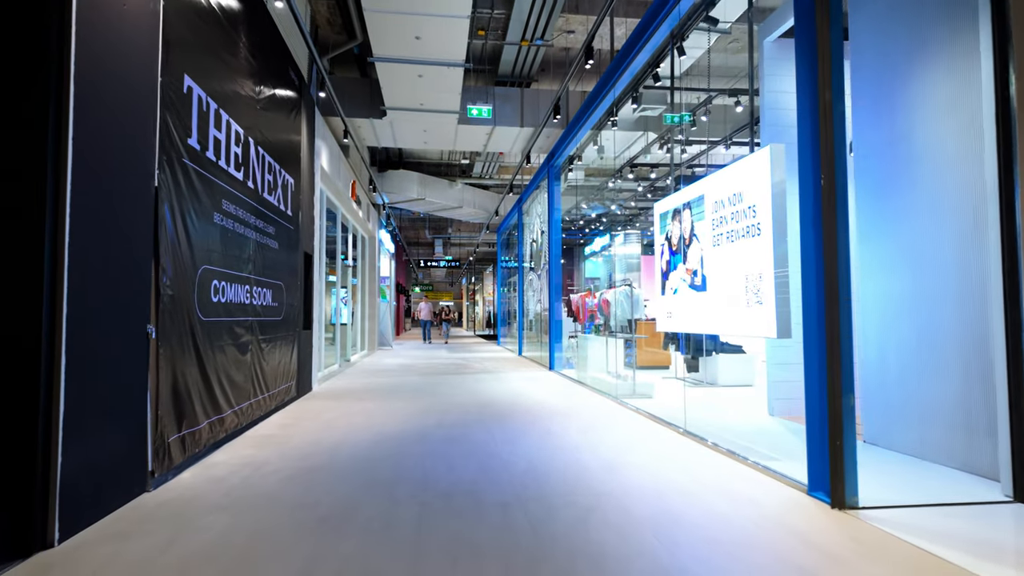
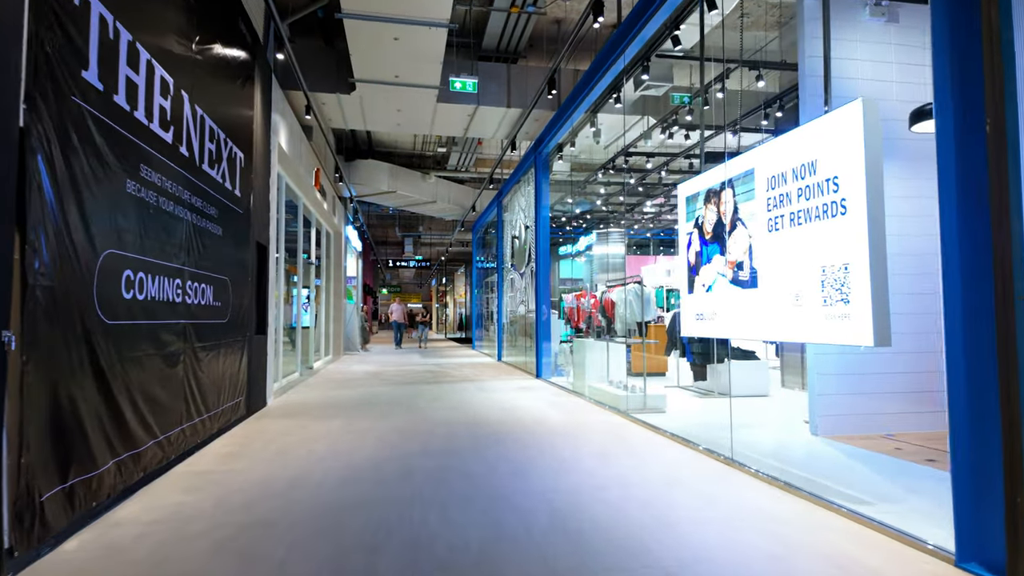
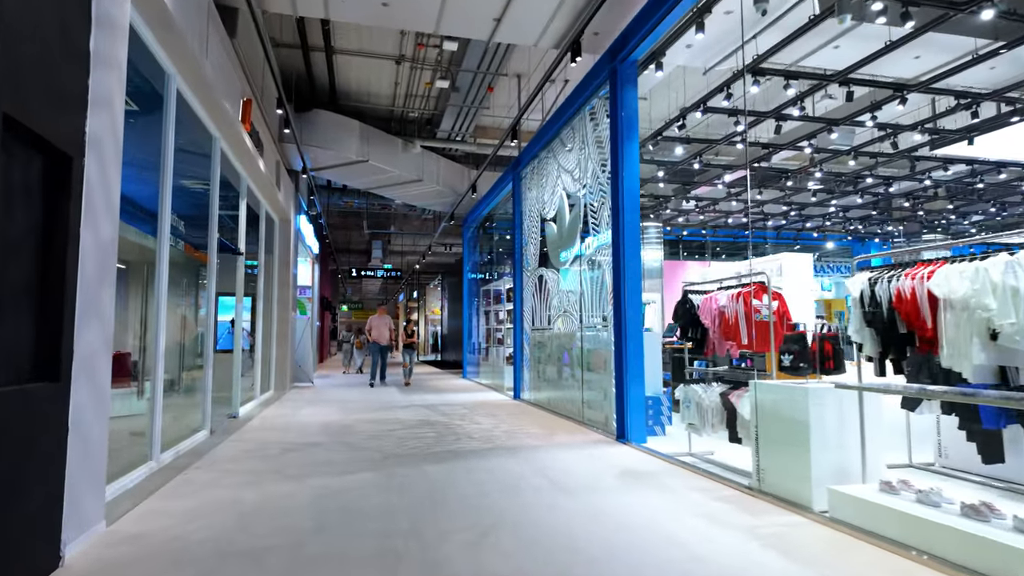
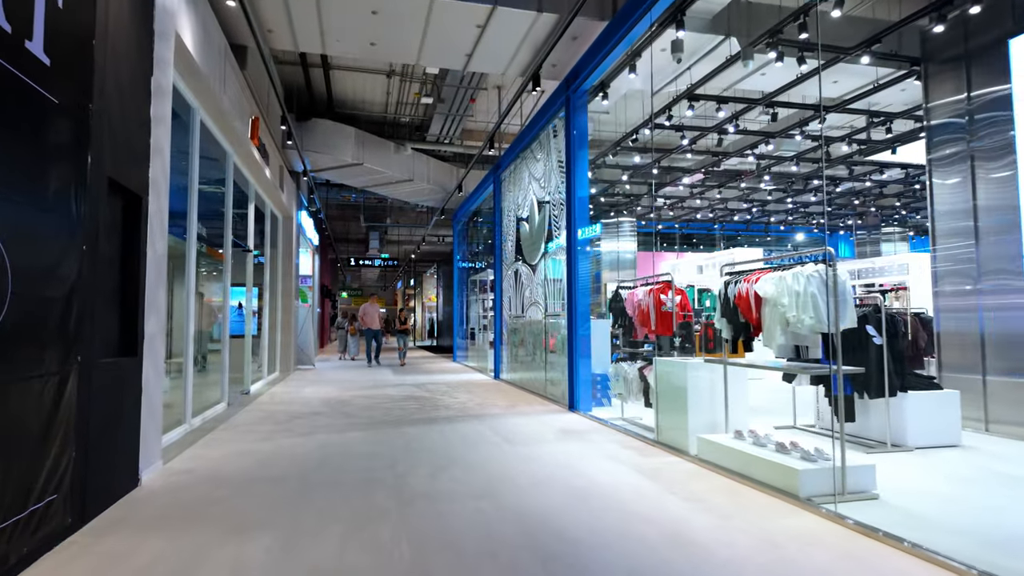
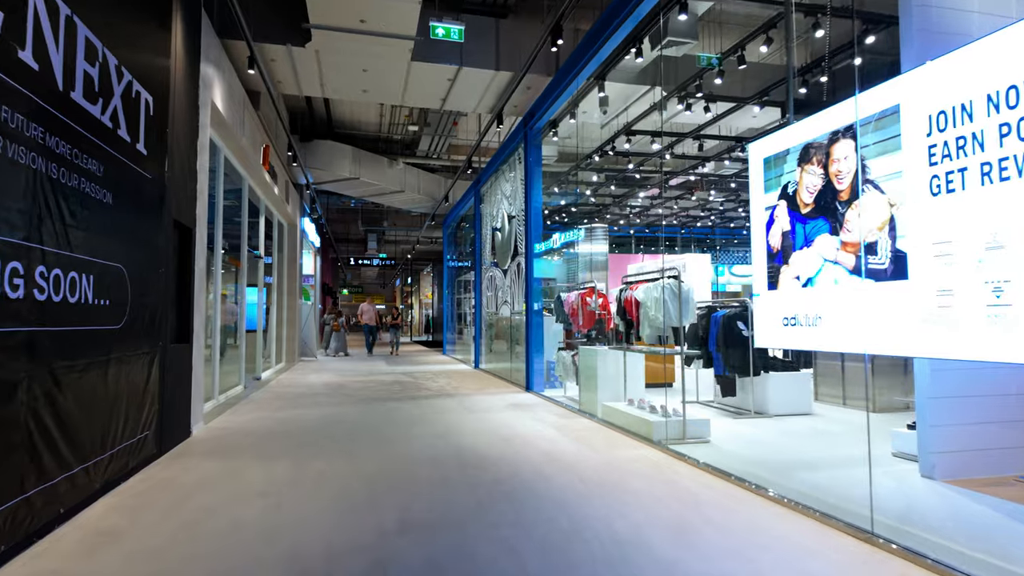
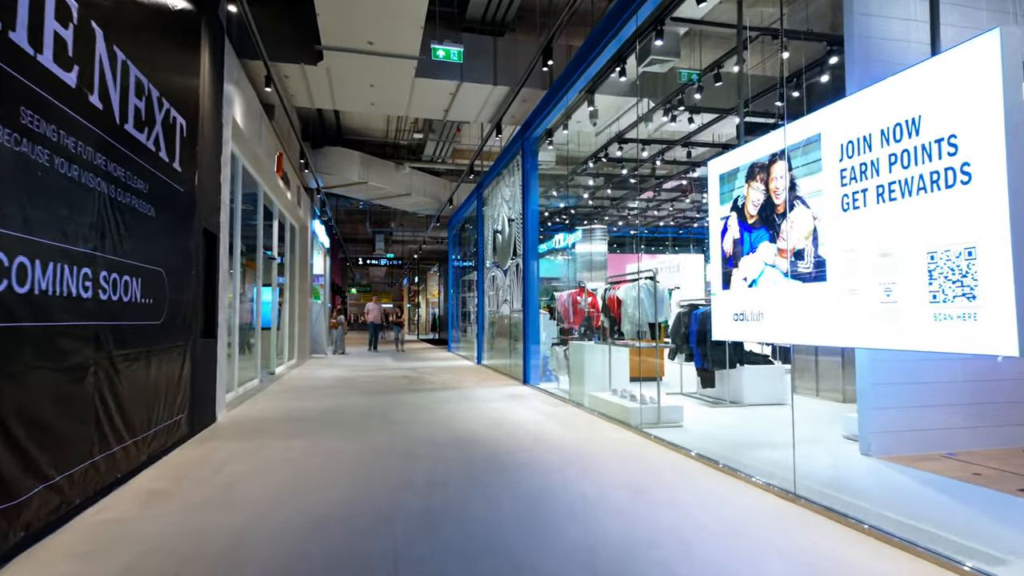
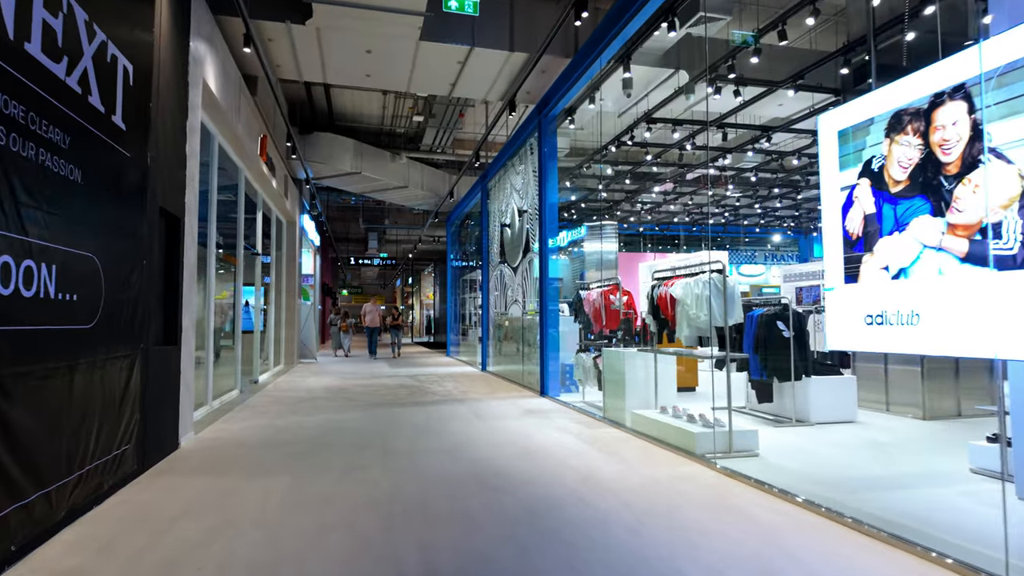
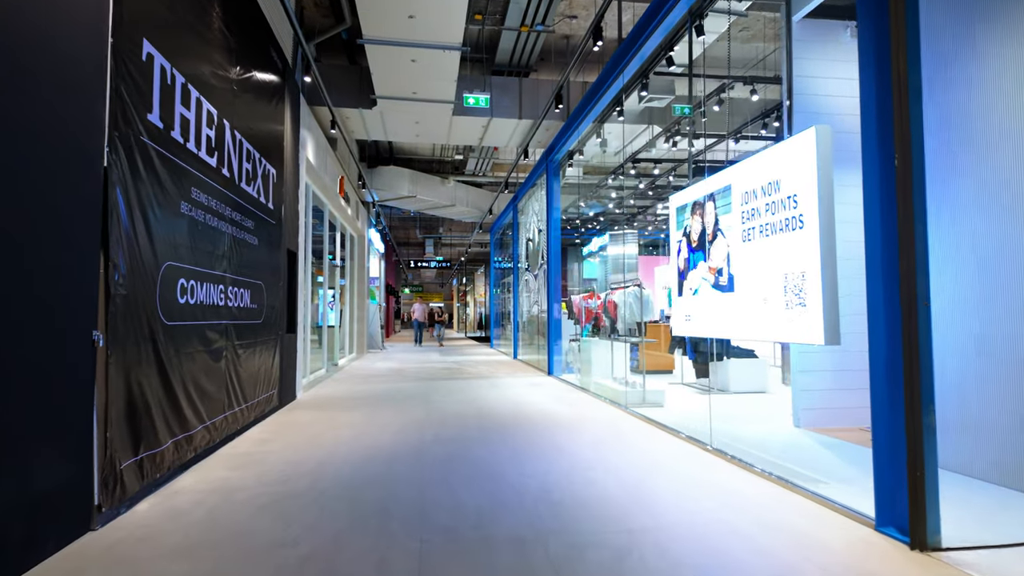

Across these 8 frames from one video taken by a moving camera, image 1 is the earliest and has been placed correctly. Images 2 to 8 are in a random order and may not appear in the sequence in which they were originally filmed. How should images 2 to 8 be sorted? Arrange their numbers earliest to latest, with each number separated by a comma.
8, 2, 6, 5, 7, 4, 3
